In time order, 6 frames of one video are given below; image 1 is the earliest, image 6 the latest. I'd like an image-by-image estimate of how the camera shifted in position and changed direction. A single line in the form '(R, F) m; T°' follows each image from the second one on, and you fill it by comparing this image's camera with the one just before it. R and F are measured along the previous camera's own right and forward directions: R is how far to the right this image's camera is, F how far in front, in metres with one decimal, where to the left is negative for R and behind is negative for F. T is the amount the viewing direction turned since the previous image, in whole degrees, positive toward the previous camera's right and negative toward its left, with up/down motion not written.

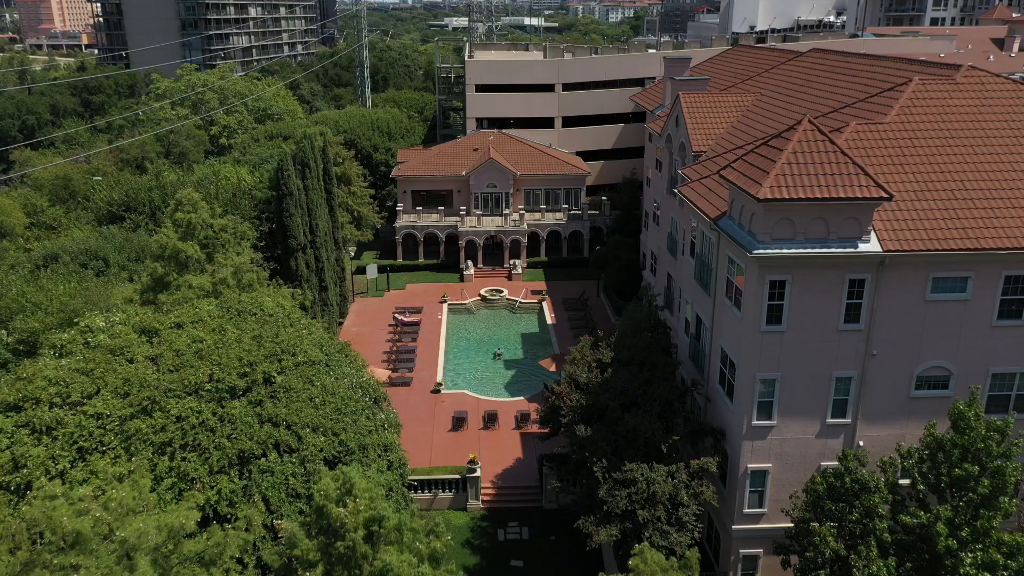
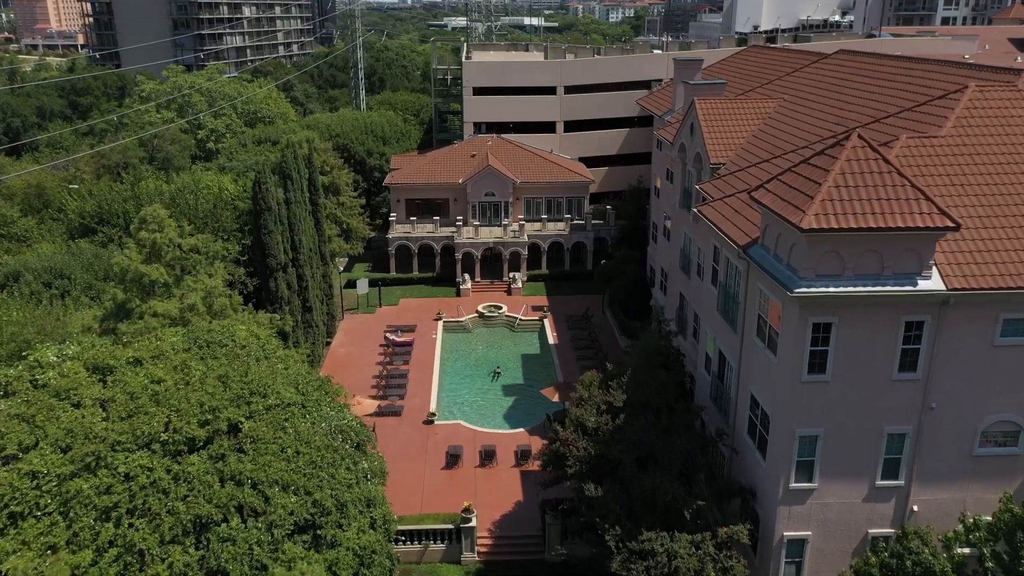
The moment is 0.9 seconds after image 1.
(0.0, +3.1) m; 0°
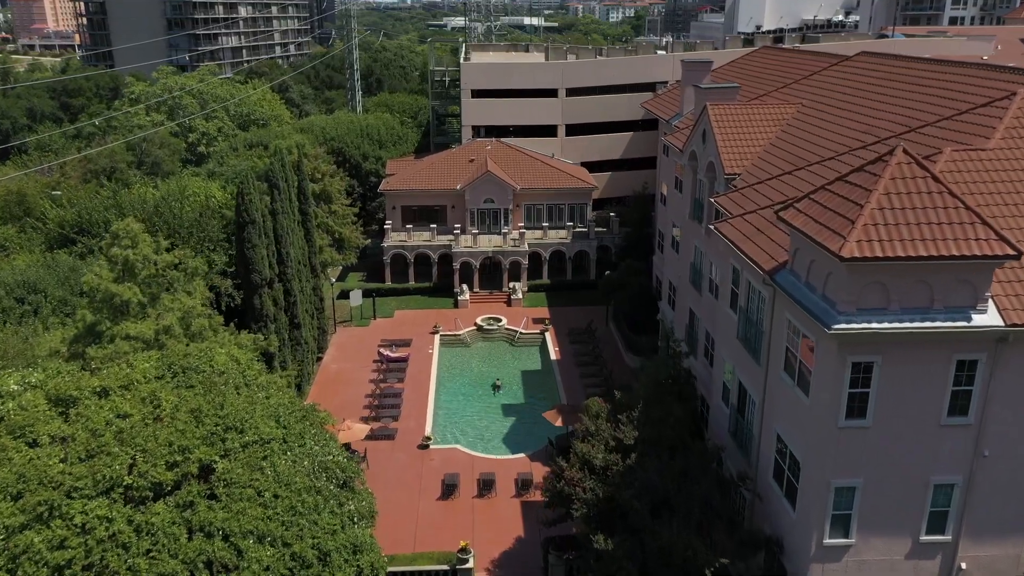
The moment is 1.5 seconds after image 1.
(0.0, +2.1) m; 0°
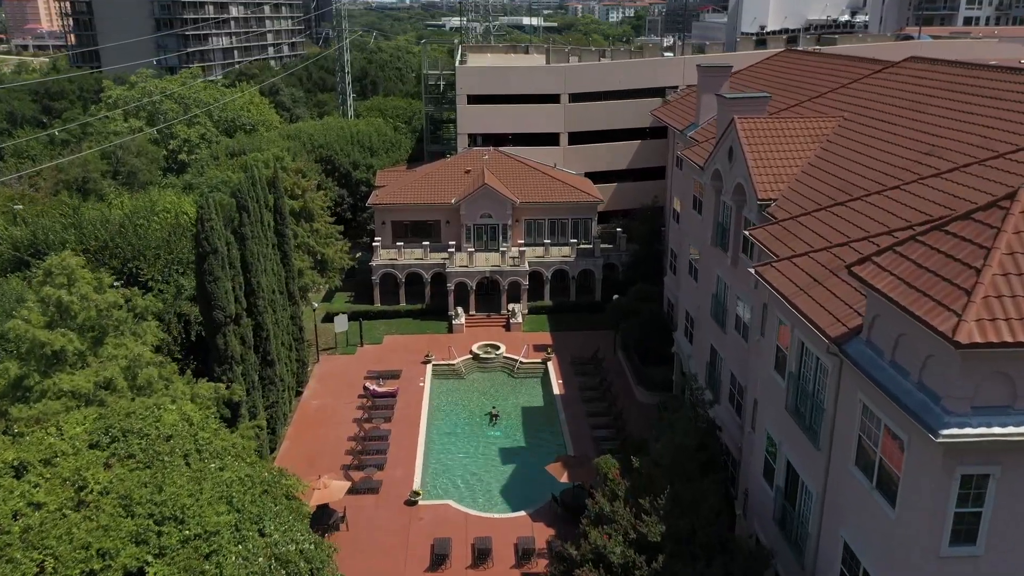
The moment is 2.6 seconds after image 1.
(0.0, +3.9) m; 0°
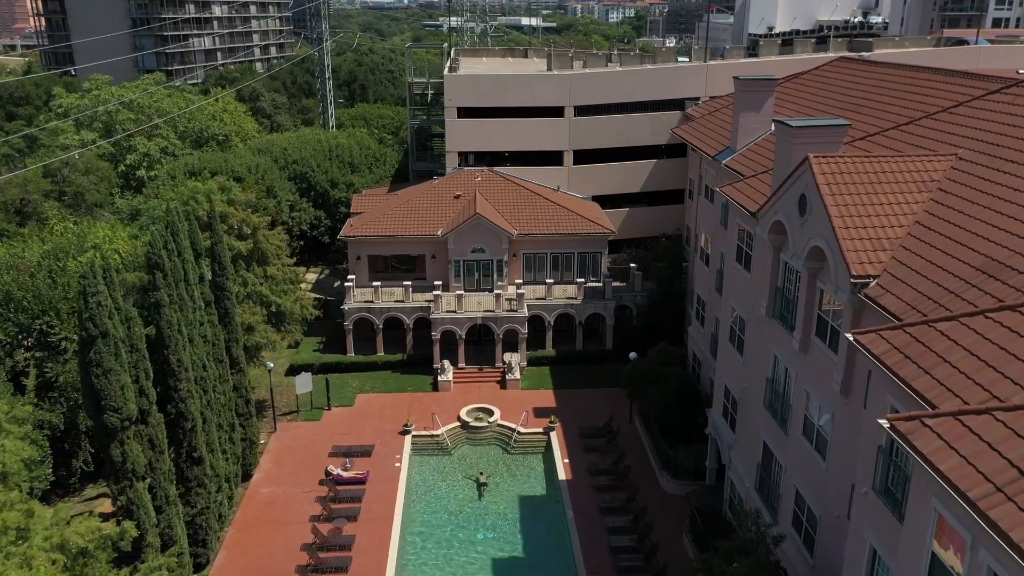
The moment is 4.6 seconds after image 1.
(+0.1, +7.0) m; 0°
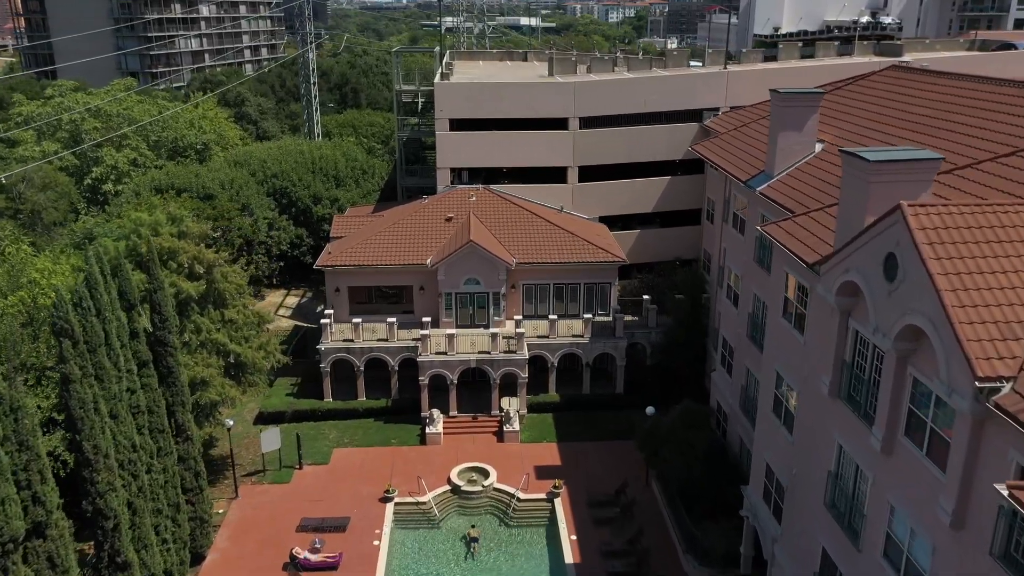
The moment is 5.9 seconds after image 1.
(0.0, +4.7) m; 0°
